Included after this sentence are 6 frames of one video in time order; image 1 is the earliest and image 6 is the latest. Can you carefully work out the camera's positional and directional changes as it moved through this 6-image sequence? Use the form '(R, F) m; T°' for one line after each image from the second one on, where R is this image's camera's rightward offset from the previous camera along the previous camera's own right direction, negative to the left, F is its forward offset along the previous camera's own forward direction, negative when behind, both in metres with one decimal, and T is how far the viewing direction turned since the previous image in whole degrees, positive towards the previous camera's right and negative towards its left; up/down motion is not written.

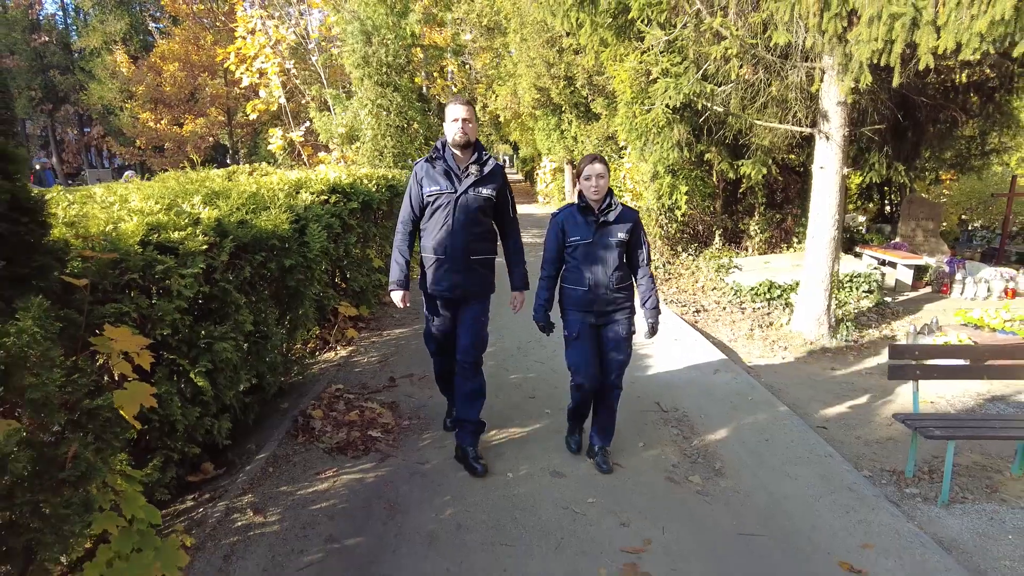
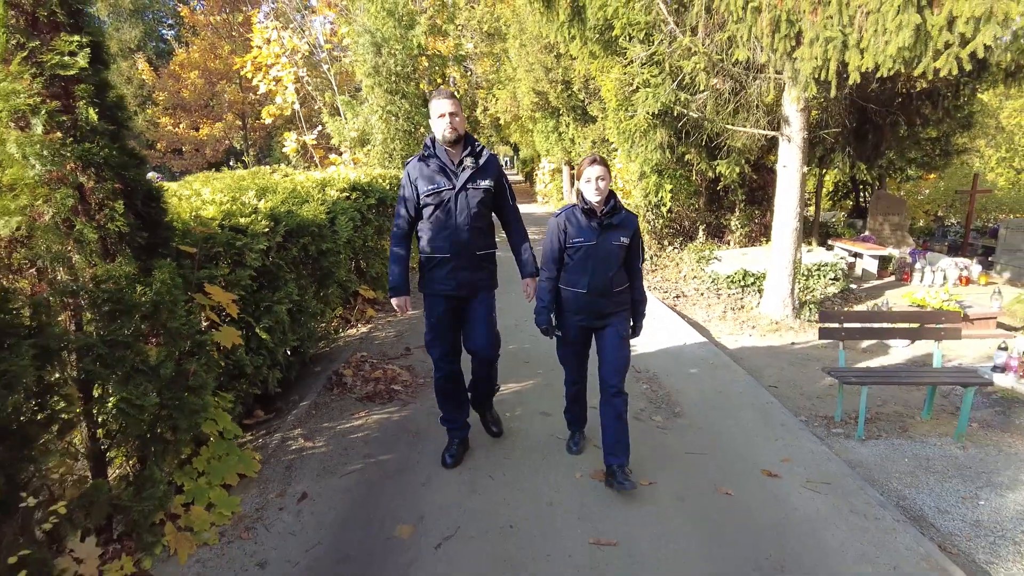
(0.0, -0.8) m; 0°
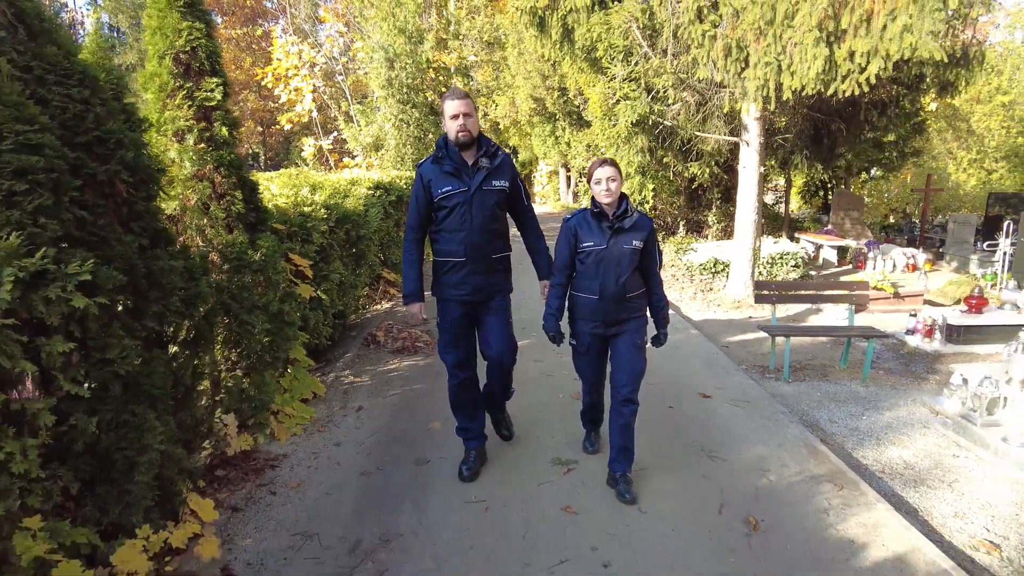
(0.0, -1.2) m; 0°
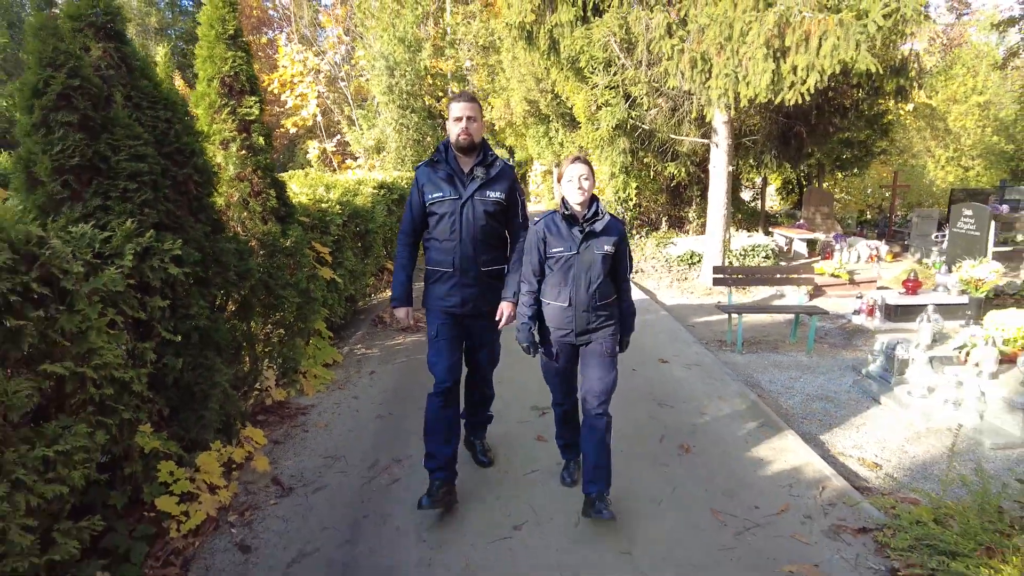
(+0.1, -0.8) m; 0°
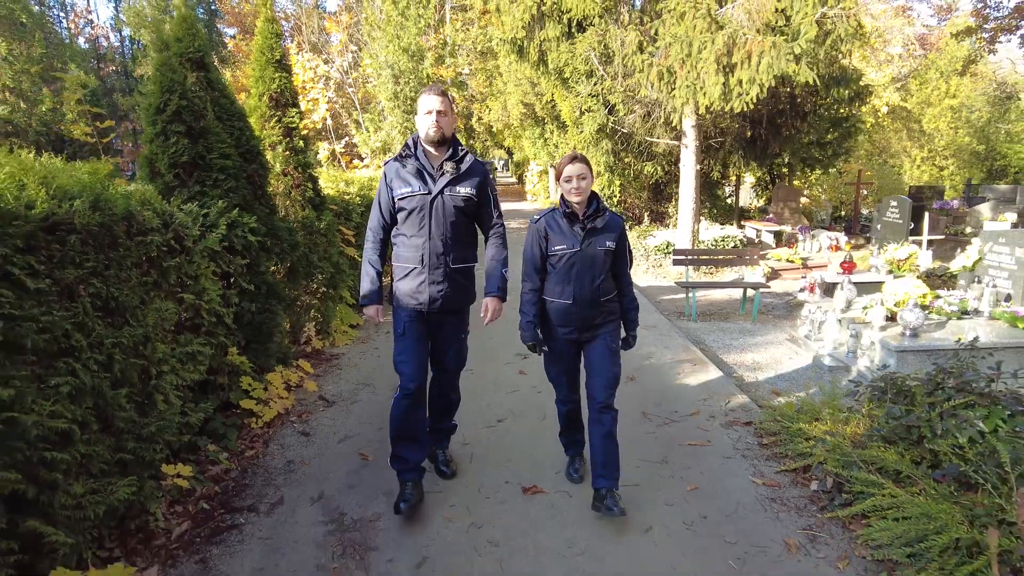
(+0.1, -1.2) m; 0°
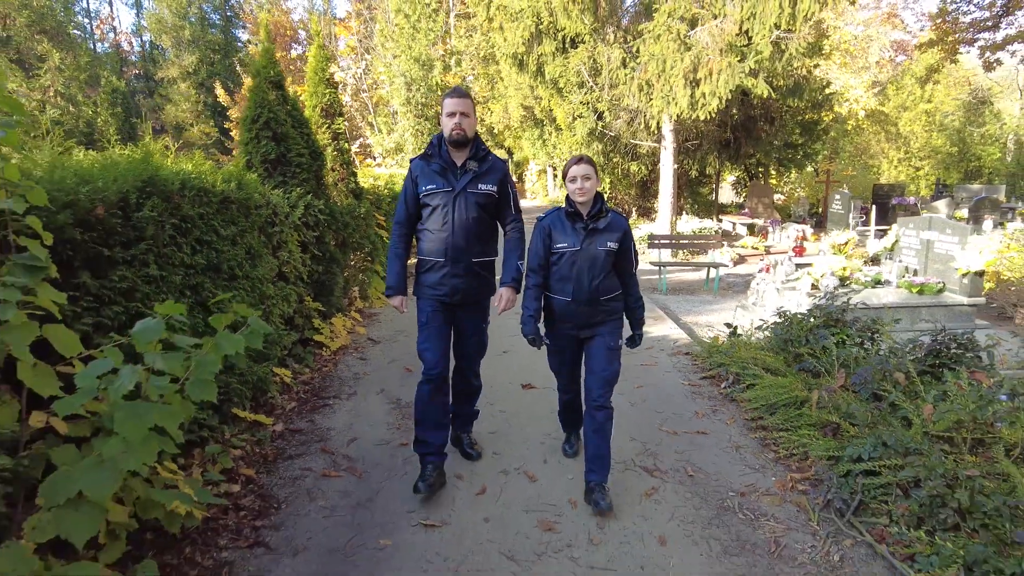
(0.0, -1.4) m; 0°
